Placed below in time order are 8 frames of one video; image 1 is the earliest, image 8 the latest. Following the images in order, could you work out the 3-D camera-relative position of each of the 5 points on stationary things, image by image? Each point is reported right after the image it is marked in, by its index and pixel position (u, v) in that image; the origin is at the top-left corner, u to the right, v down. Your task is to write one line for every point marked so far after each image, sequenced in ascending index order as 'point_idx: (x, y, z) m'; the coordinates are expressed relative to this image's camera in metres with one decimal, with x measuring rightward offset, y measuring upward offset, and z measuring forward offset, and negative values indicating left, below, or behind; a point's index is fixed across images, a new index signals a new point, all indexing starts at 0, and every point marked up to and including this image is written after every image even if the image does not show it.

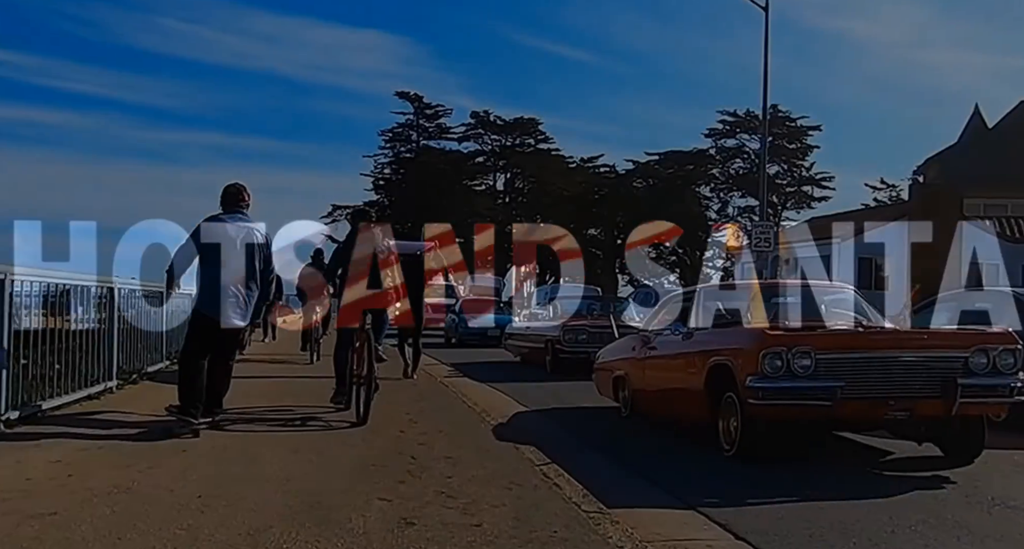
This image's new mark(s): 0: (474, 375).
0: (-0.6, -1.6, +13.7) m
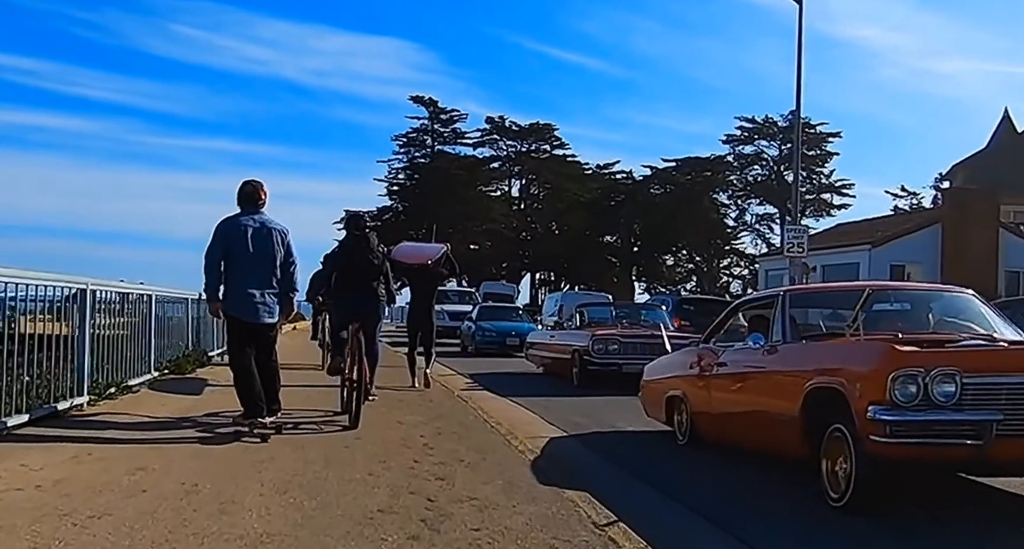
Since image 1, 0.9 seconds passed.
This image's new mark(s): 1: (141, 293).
0: (-0.3, -1.7, +12.5) m
1: (-5.0, -0.3, +12.0) m
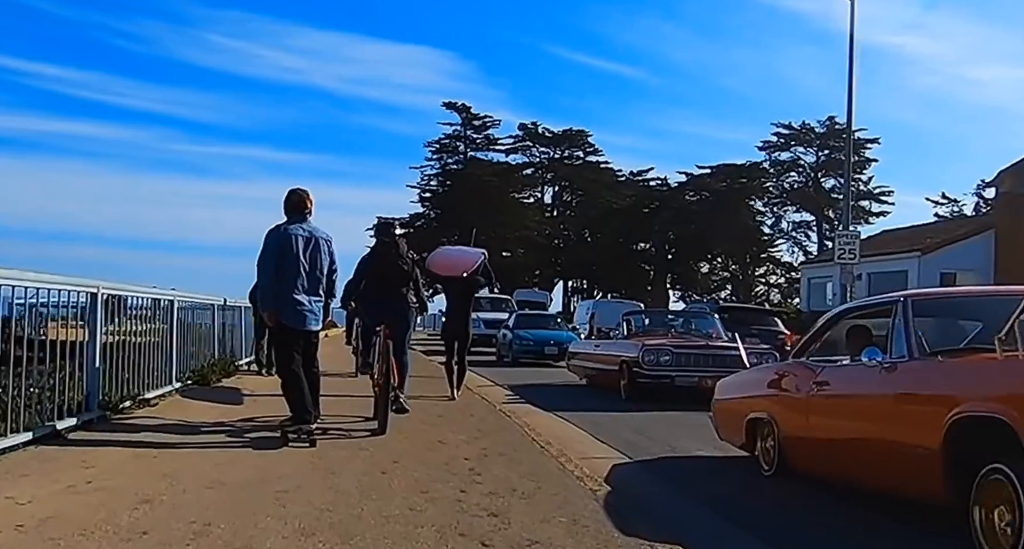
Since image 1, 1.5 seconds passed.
0: (+0.3, -1.7, +11.8) m
1: (-4.4, -0.3, +11.4) m
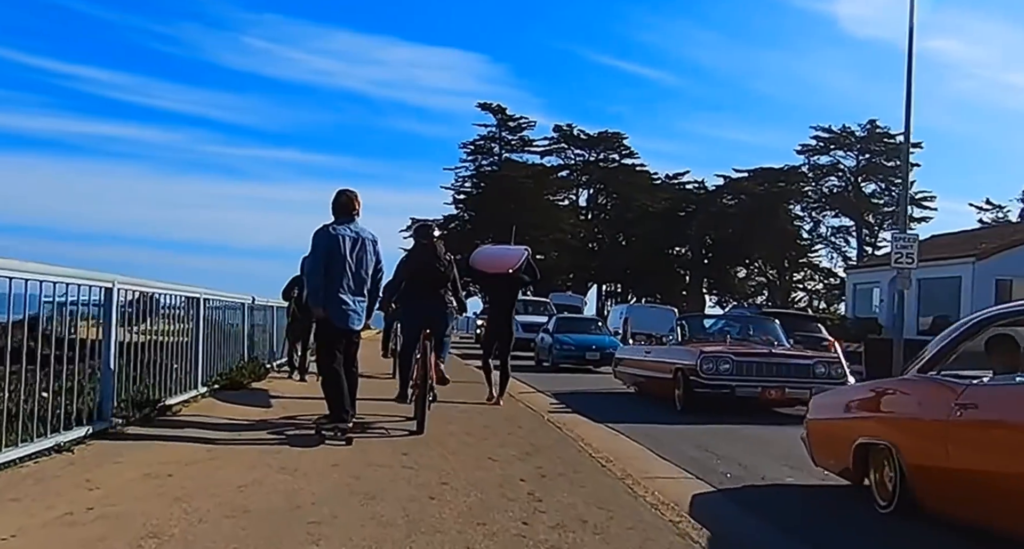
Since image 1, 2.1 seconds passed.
0: (+0.9, -1.7, +11.0) m
1: (-3.8, -0.3, +10.8) m
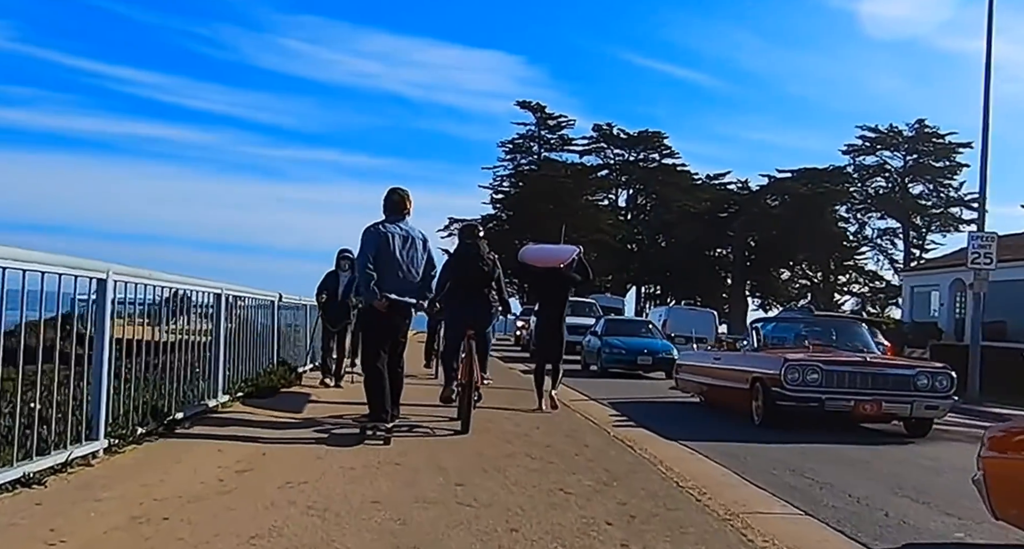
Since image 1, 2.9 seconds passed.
0: (+1.6, -1.7, +9.9) m
1: (-3.2, -0.2, +9.9) m
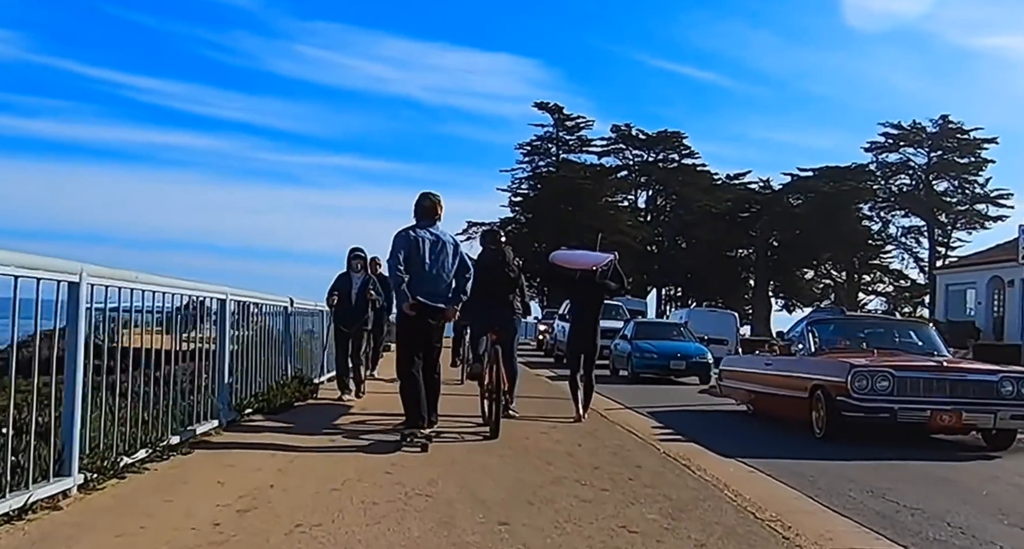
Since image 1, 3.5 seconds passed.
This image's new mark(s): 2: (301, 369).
0: (+1.9, -1.7, +9.0) m
1: (-2.8, -0.3, +9.1) m
2: (-3.0, -1.3, +12.3) m
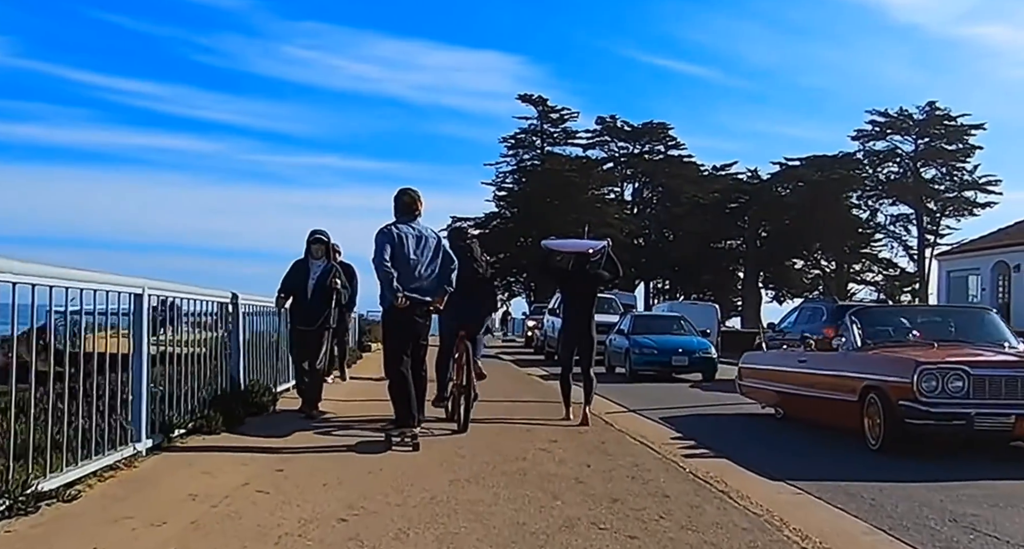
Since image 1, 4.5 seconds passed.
0: (+1.9, -1.5, +7.5) m
1: (-2.9, -0.2, +7.5) m
2: (-3.1, -1.2, +10.8) m
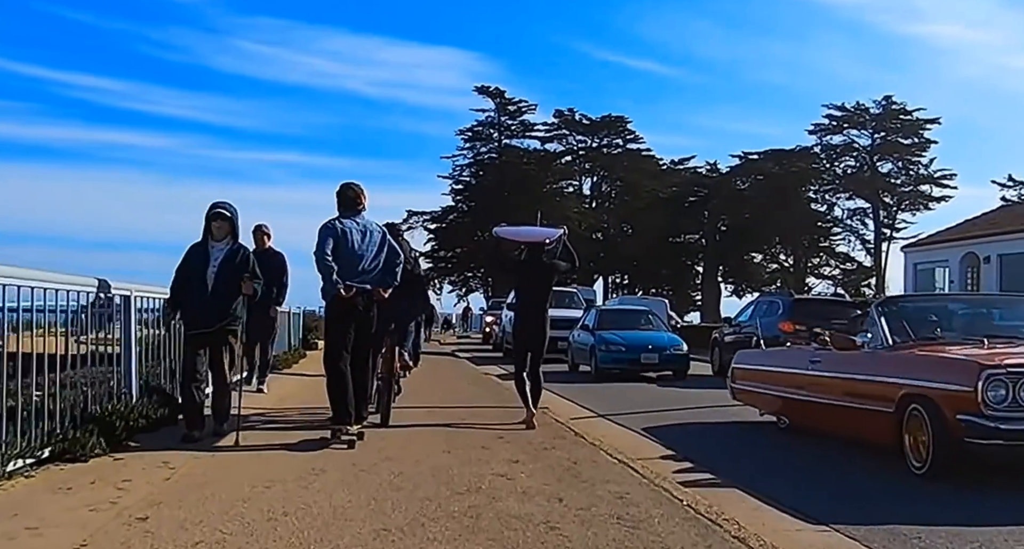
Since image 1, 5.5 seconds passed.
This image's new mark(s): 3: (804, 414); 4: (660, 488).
0: (+1.5, -1.4, +6.0) m
1: (-3.3, -0.1, +5.8) m
2: (-3.6, -1.1, +9.0) m
3: (+2.5, -1.2, +7.0) m
4: (+1.0, -1.4, +5.7) m
